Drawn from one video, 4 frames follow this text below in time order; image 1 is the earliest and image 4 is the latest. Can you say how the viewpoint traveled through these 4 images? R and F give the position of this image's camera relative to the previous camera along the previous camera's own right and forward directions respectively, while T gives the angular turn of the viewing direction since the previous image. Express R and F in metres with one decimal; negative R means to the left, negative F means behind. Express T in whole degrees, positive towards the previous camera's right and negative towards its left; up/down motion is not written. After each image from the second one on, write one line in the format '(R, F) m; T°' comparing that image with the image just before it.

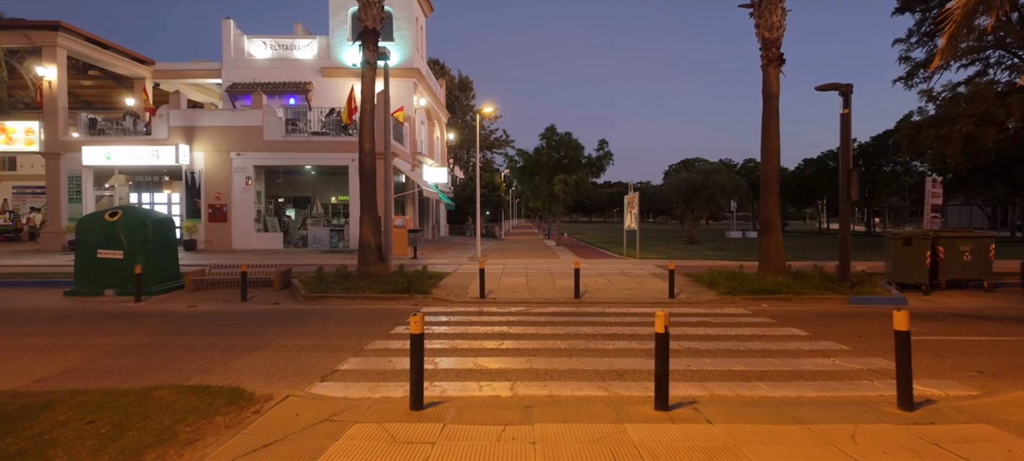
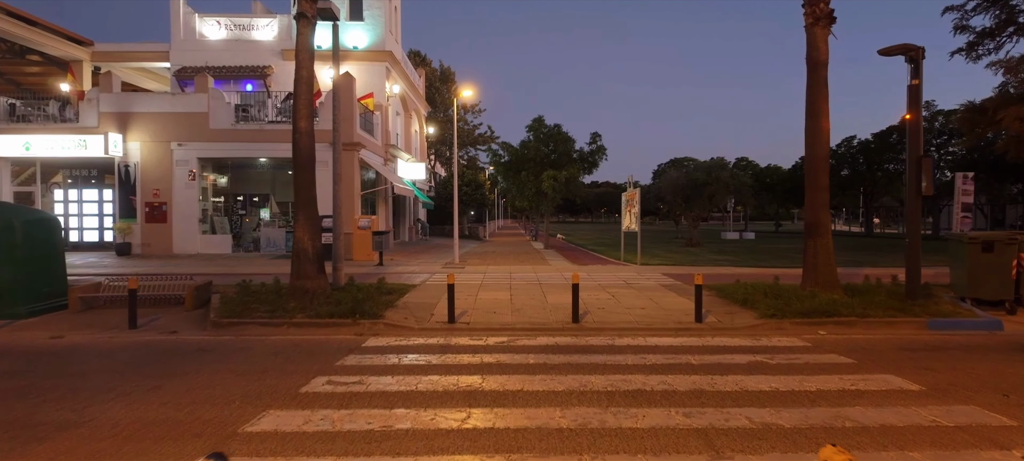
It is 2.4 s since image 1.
(+0.2, +3.5) m; +1°
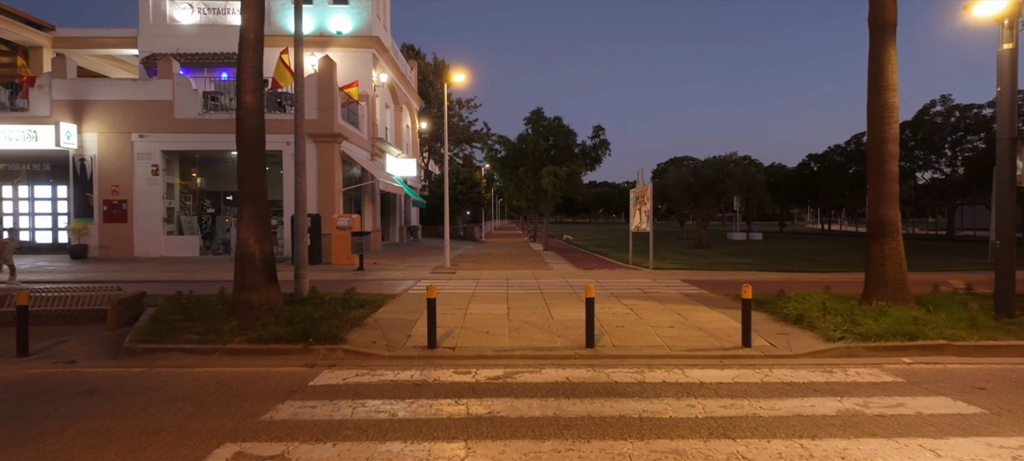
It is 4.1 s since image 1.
(0.0, +2.4) m; 0°
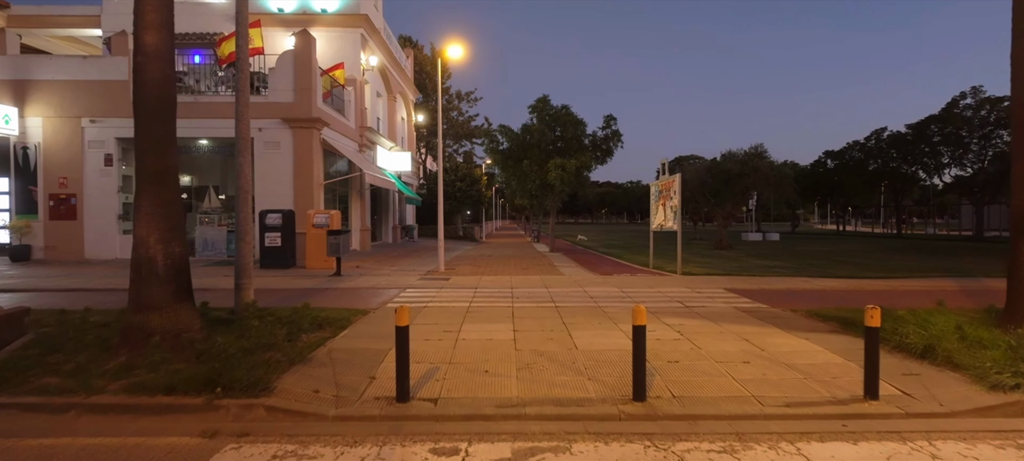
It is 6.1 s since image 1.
(-0.1, +2.9) m; 0°
